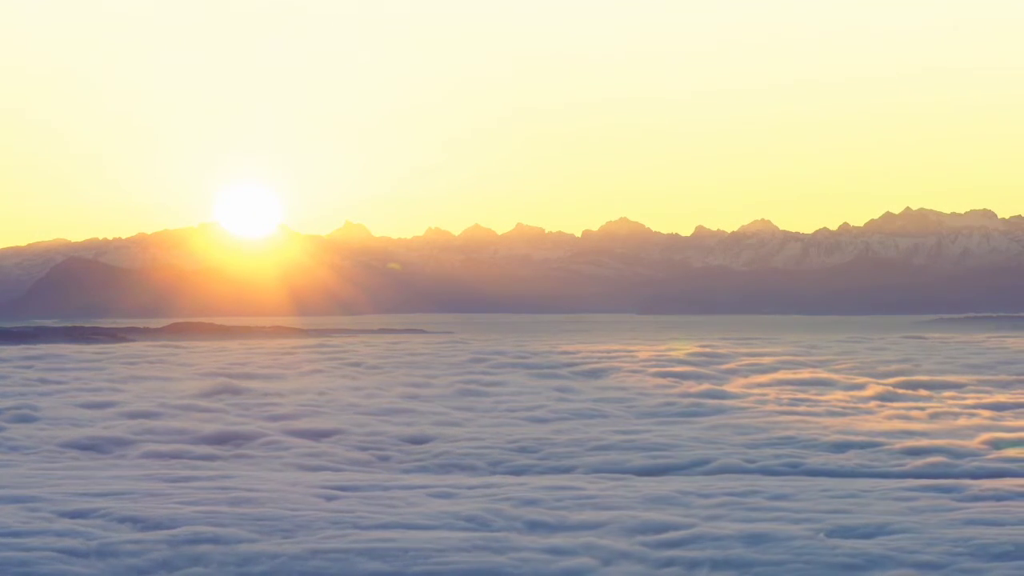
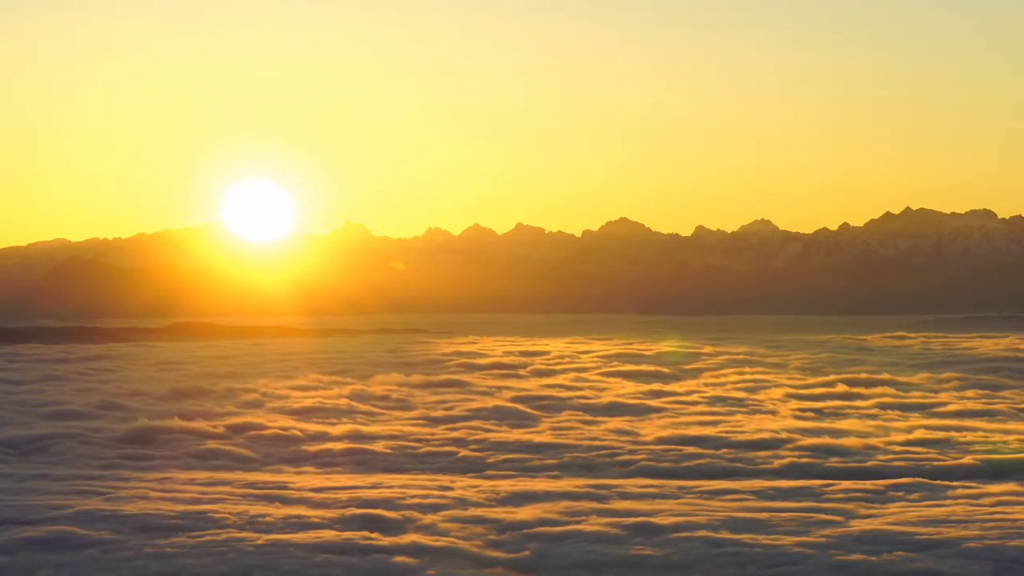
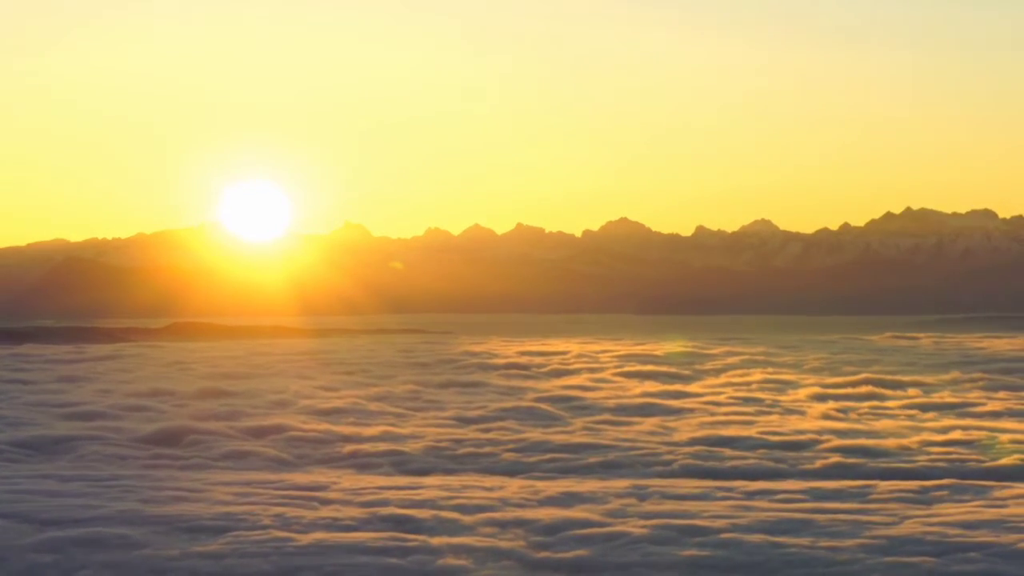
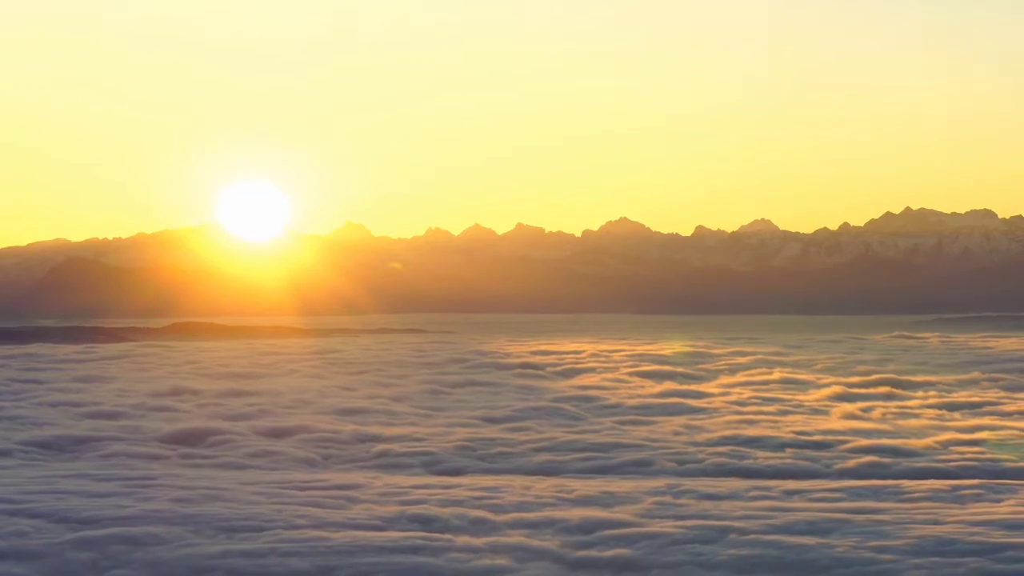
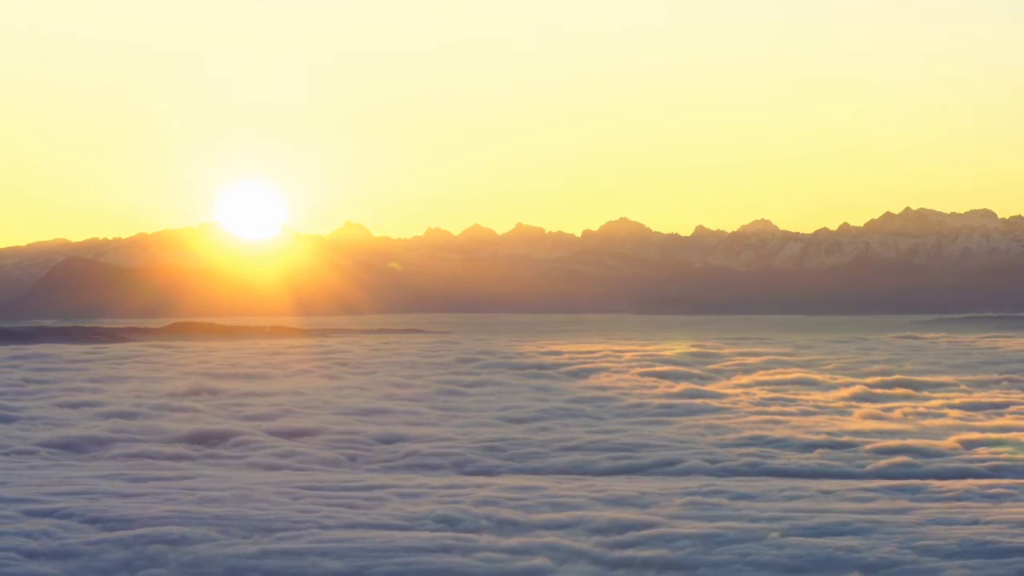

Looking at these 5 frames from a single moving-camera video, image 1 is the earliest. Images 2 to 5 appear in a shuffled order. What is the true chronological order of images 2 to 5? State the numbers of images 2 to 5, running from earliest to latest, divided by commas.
5, 4, 3, 2
